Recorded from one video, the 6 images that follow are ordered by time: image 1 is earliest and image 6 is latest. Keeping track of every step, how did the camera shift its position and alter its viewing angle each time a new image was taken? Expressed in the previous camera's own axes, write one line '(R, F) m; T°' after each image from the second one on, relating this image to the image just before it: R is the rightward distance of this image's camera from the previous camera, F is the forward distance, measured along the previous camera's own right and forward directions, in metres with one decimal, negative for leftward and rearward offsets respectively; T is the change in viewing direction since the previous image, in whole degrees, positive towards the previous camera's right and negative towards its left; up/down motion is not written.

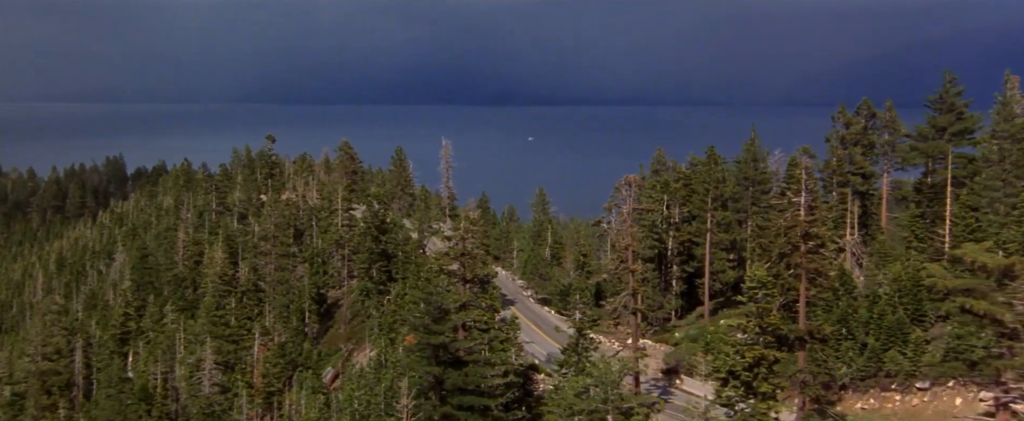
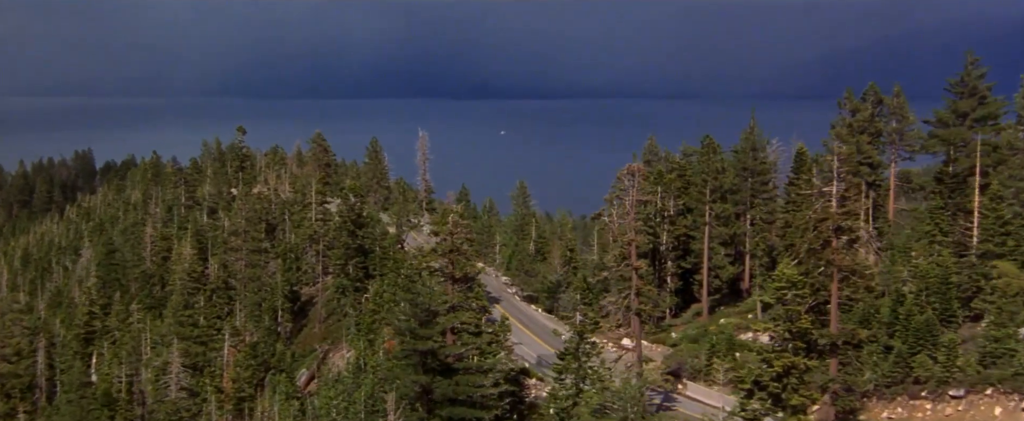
(-0.8, +3.9) m; +1°
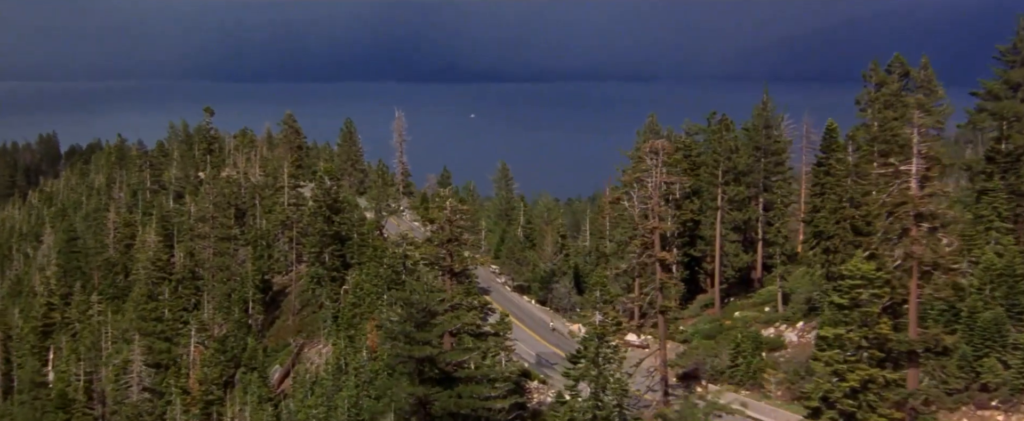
(-1.2, +5.4) m; +2°
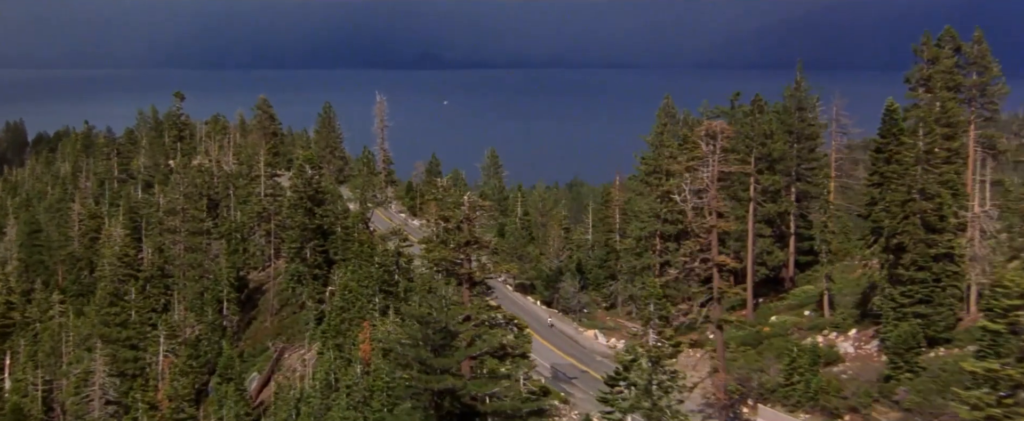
(-1.6, +6.1) m; +1°
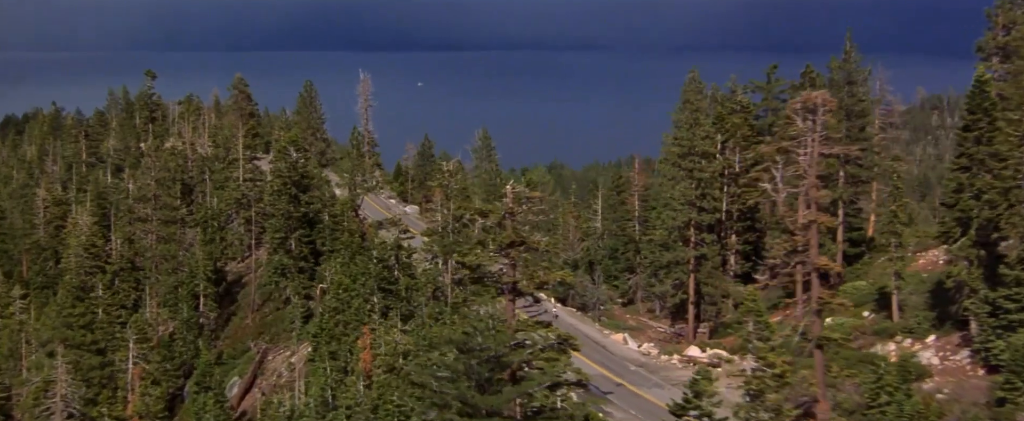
(-1.8, +6.1) m; +1°
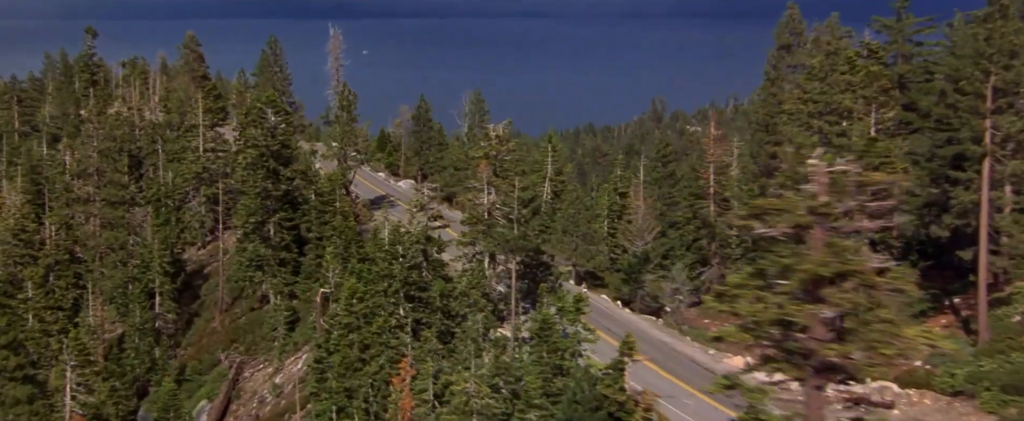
(-4.1, +12.3) m; +3°
